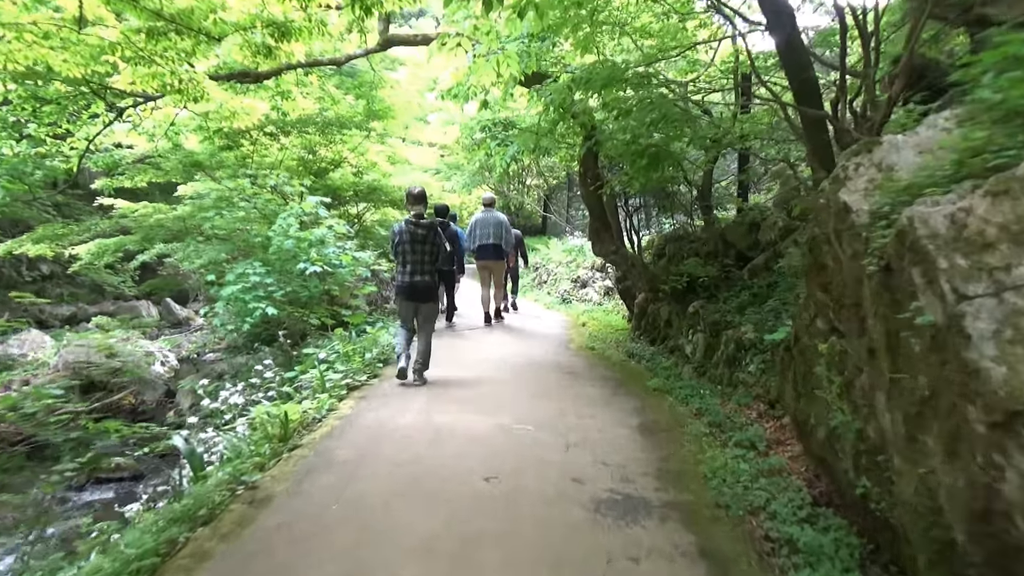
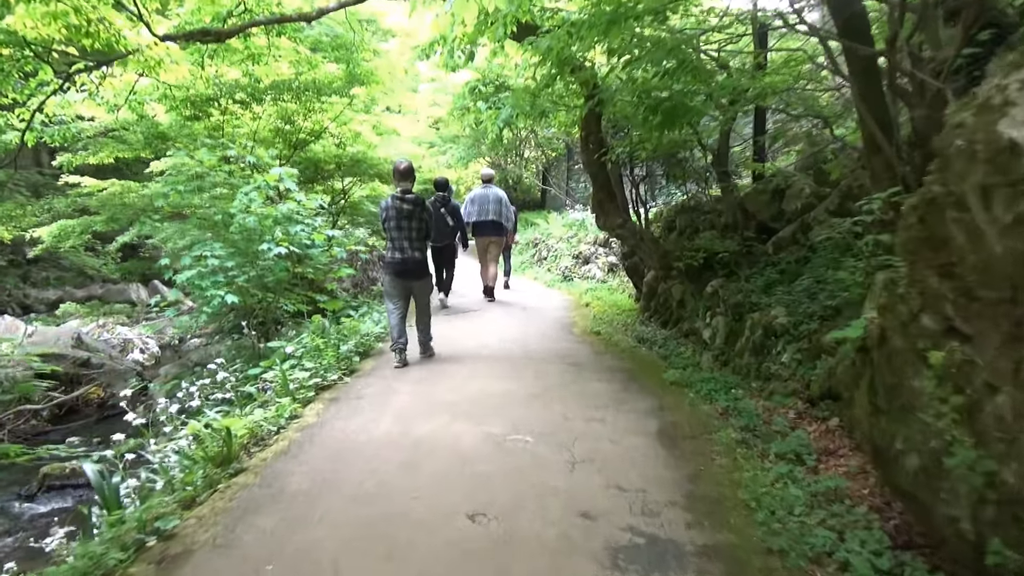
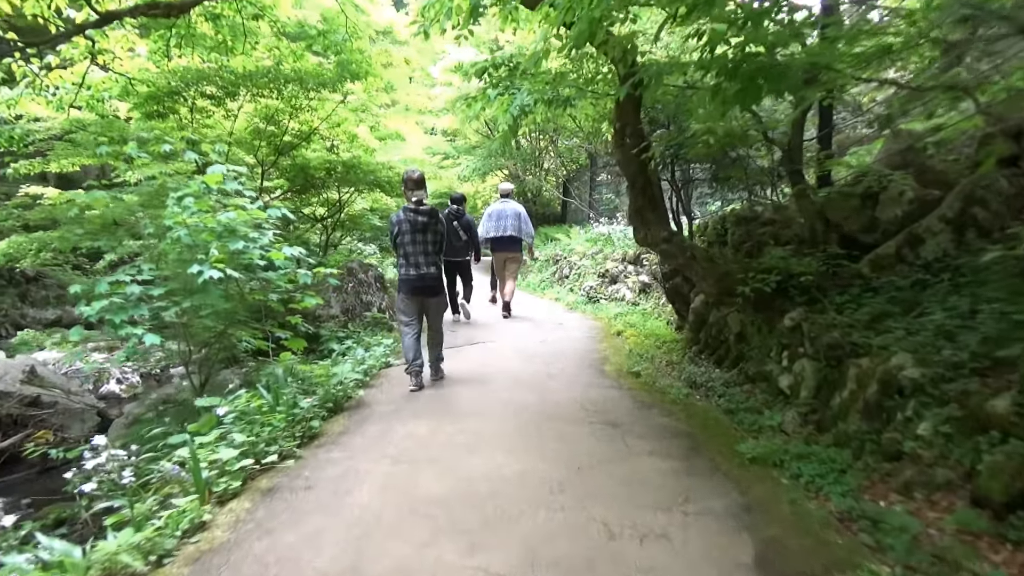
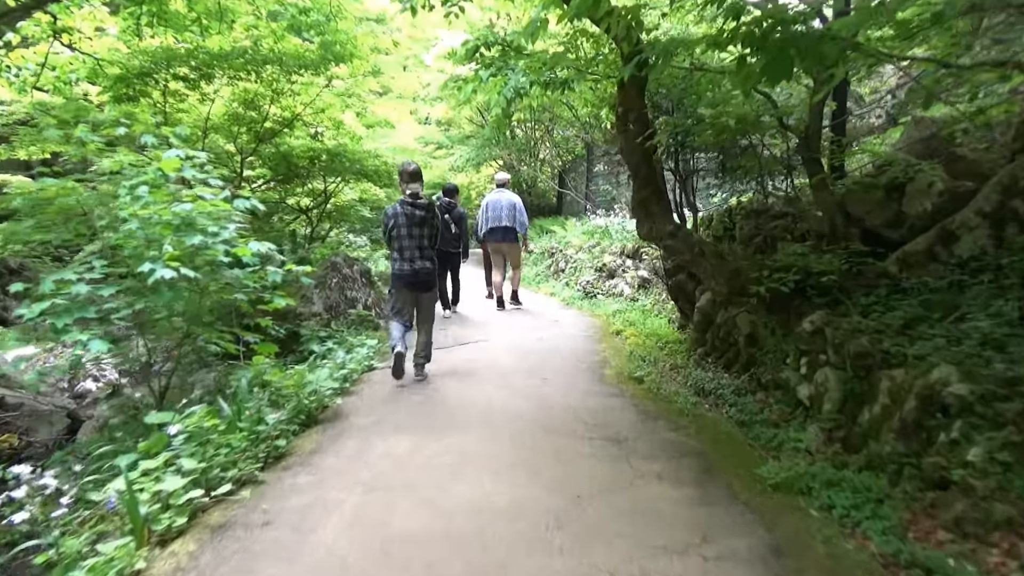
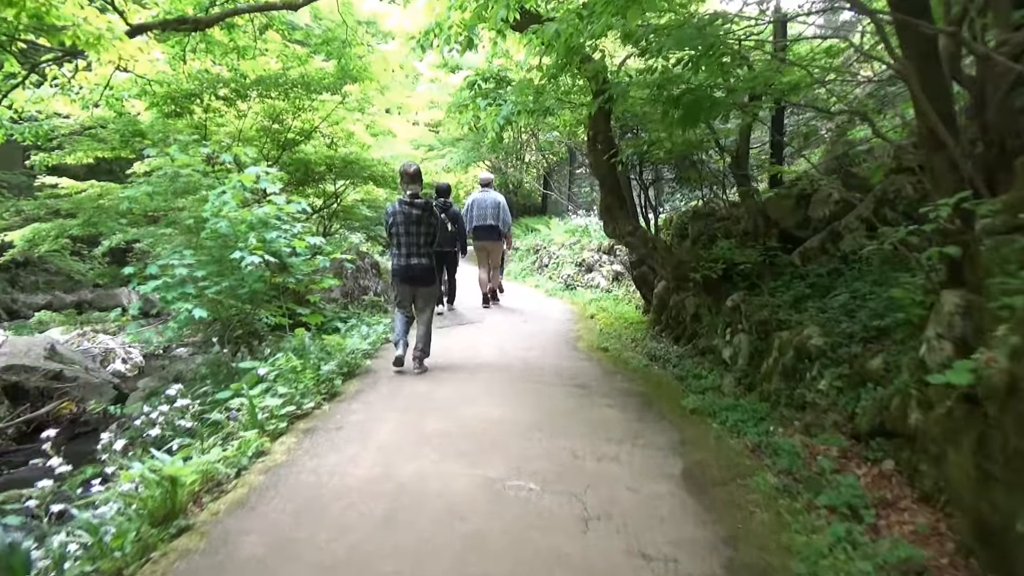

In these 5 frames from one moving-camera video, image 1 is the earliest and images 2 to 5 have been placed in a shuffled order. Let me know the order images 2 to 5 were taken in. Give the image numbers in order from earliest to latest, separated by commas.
2, 5, 3, 4
